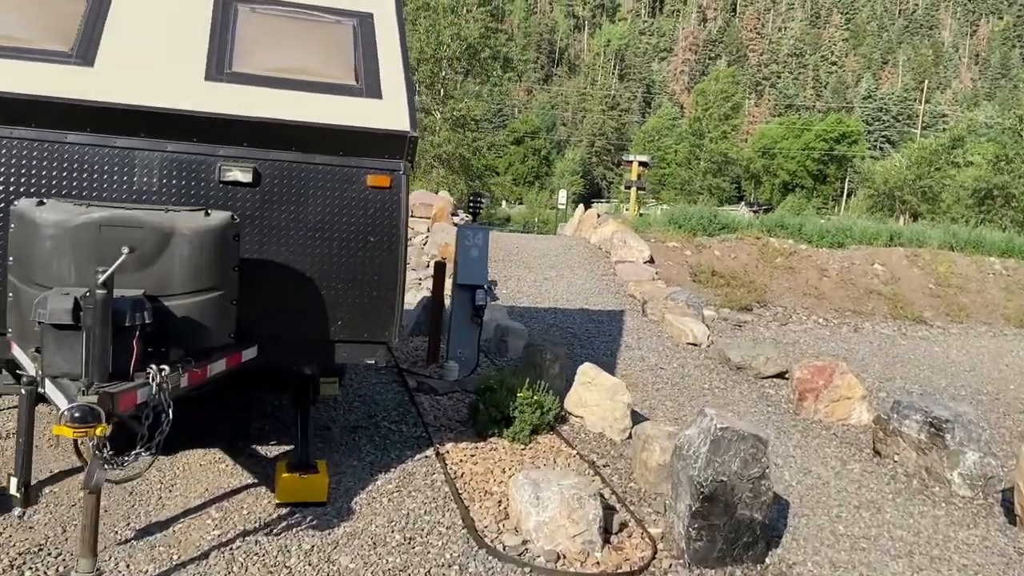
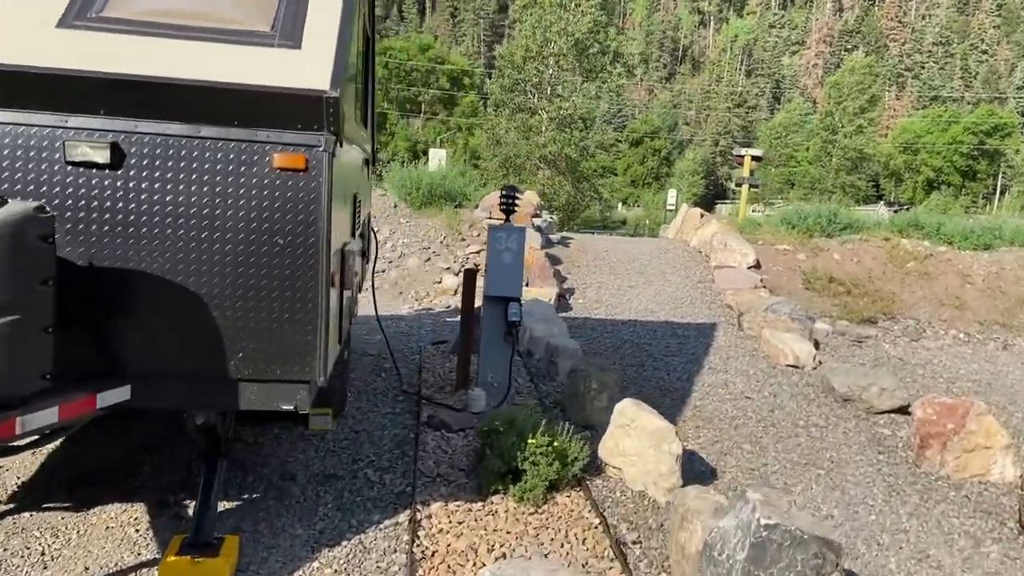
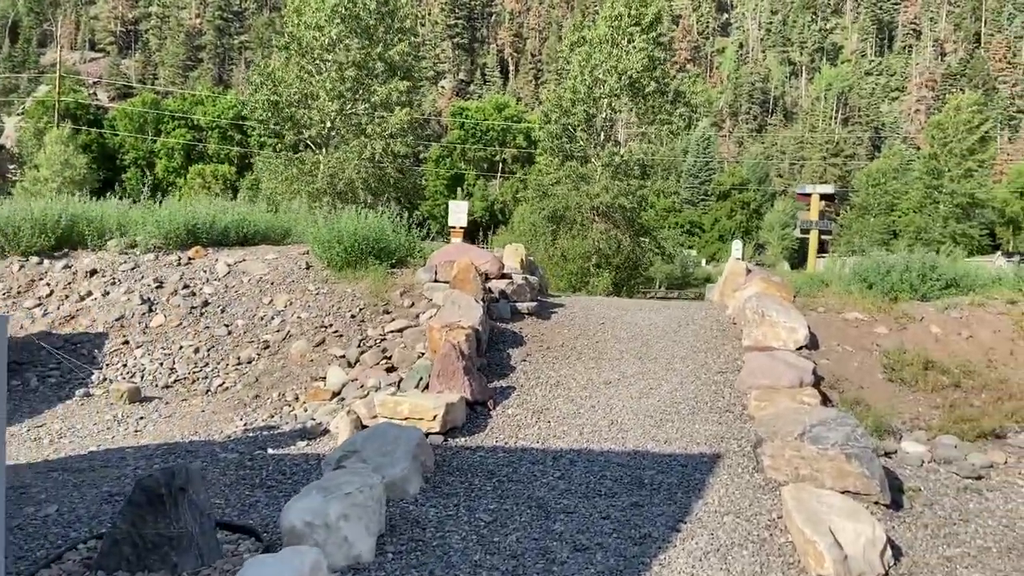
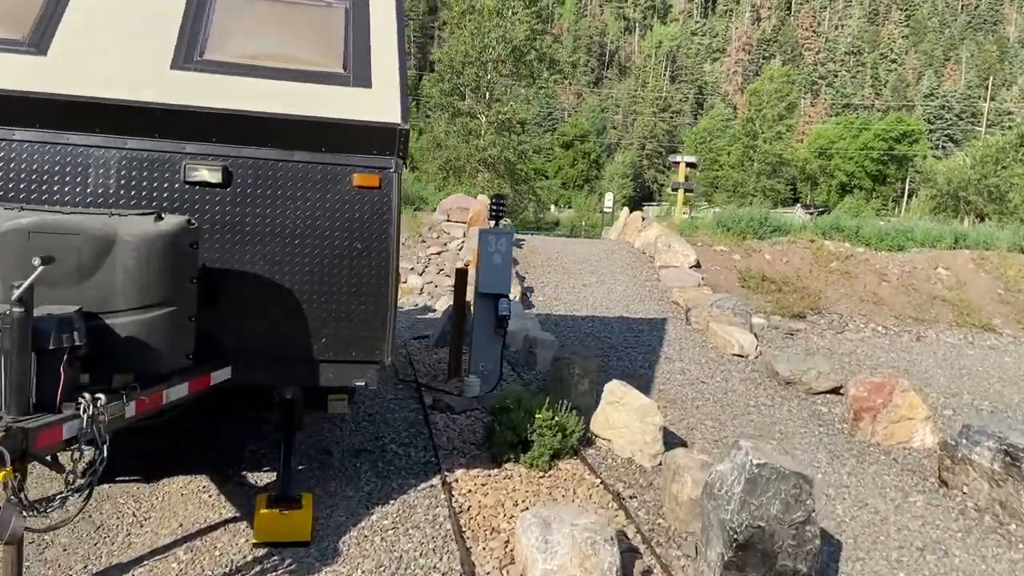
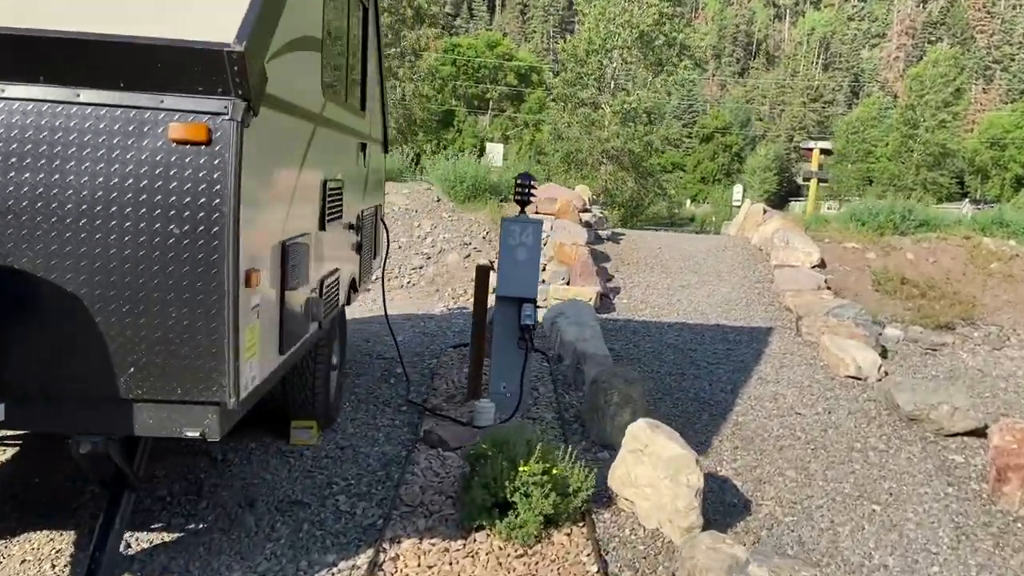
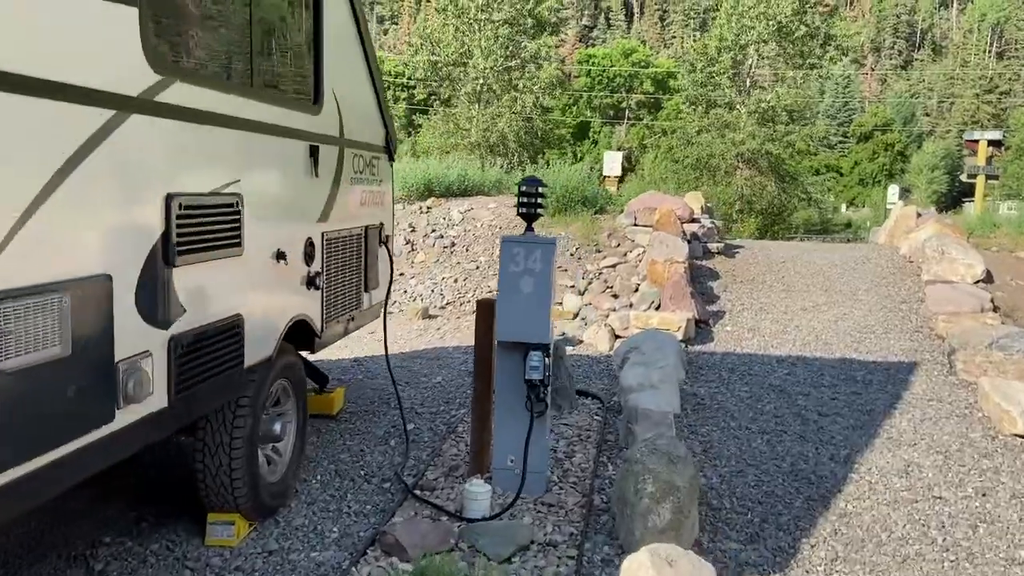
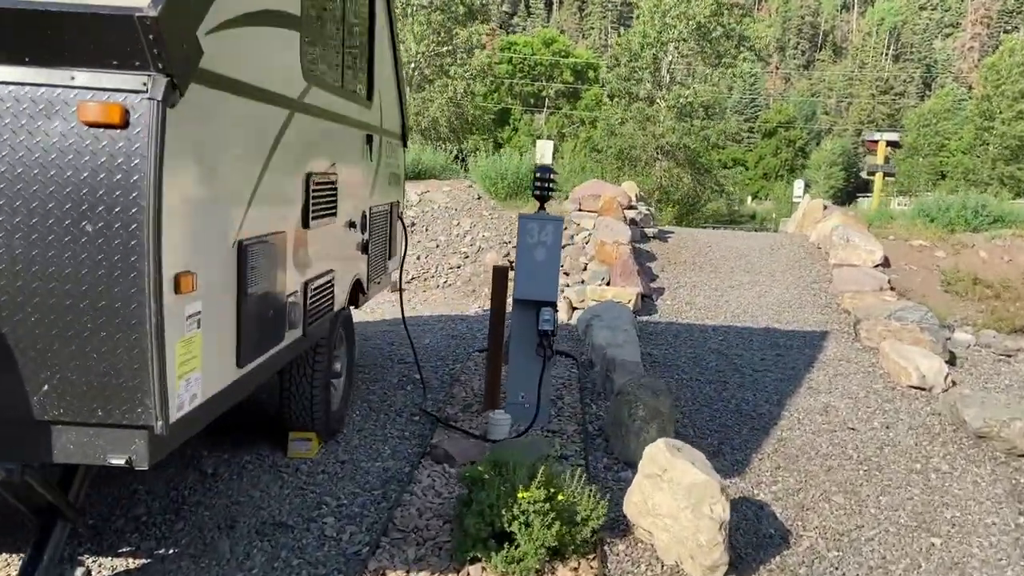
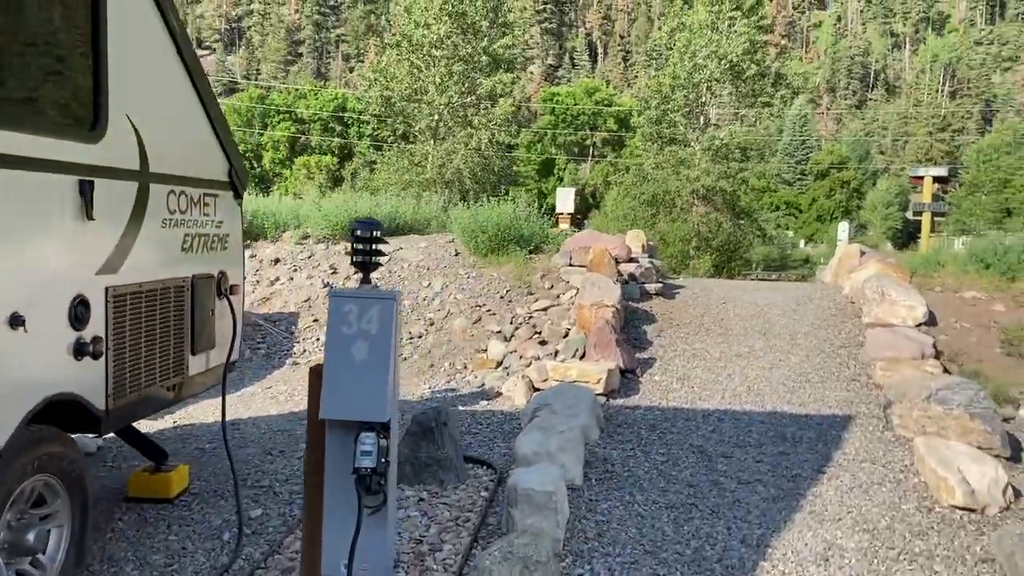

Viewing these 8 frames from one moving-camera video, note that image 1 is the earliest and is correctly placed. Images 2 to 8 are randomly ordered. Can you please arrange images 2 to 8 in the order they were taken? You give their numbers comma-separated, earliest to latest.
4, 2, 5, 7, 6, 8, 3
